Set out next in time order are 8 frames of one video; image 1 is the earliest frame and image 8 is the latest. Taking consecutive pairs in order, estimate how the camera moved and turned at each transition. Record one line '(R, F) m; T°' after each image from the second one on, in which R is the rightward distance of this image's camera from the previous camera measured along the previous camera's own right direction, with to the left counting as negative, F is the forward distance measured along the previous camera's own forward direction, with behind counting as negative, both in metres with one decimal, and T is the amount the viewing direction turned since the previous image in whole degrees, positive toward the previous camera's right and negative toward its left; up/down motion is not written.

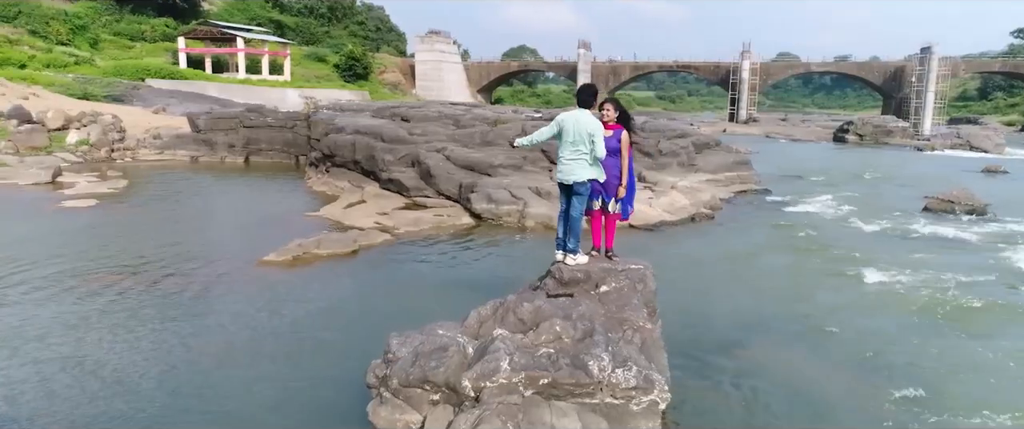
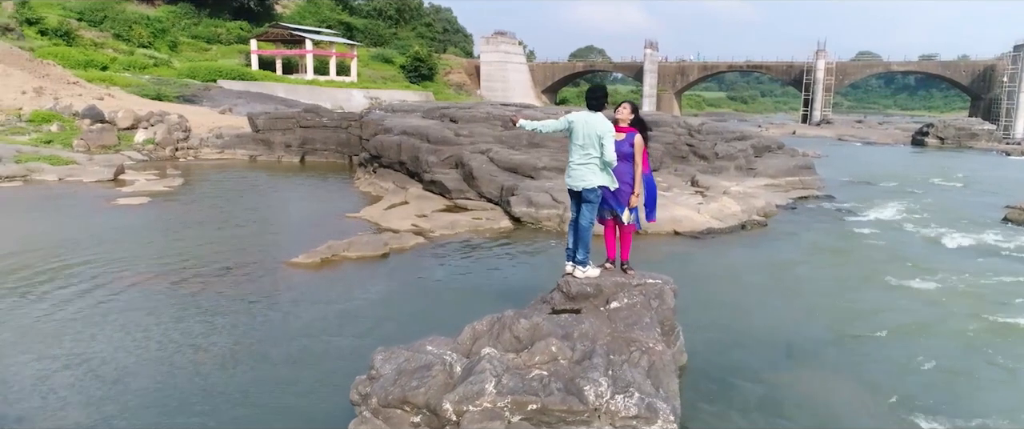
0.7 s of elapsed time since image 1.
(+0.4, +0.3) m; -5°
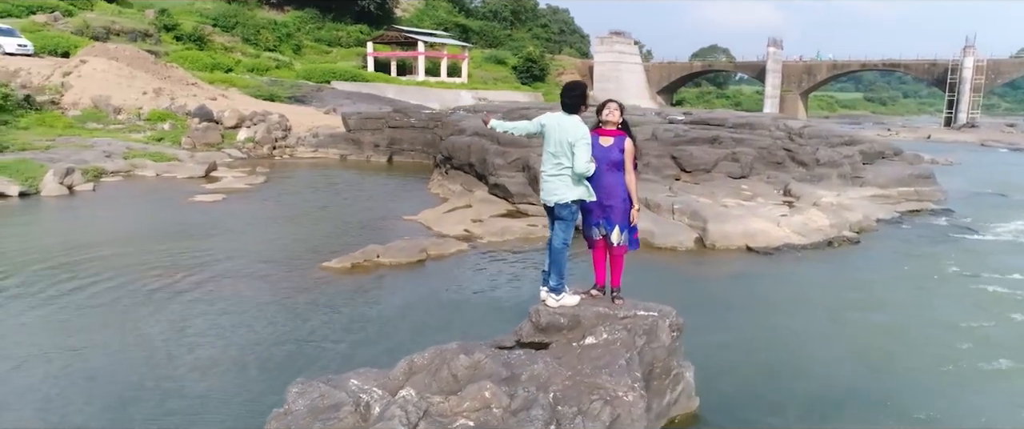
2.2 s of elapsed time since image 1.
(+0.9, +0.7) m; -9°
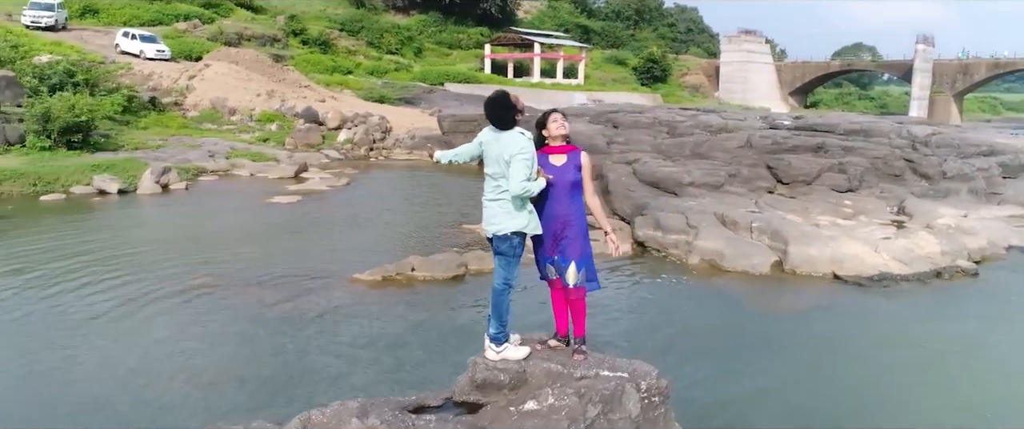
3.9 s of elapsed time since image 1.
(+0.9, +0.8) m; -10°
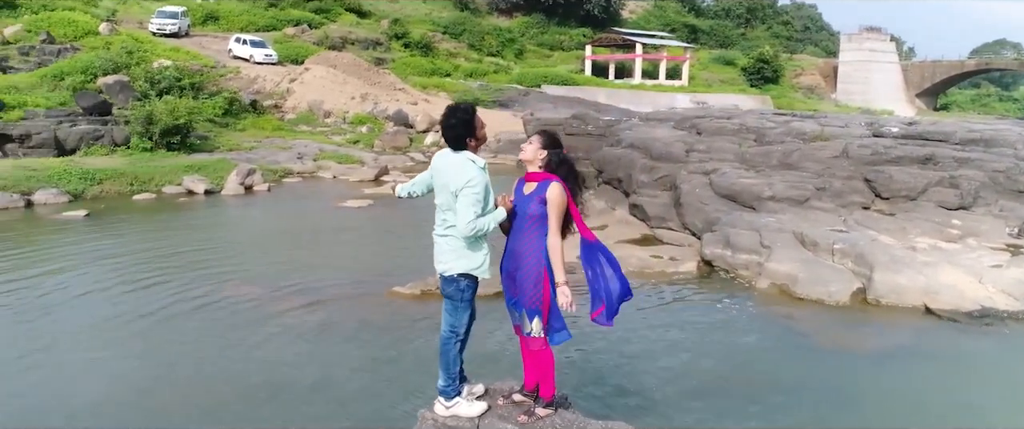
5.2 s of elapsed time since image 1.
(+0.6, +0.5) m; -8°
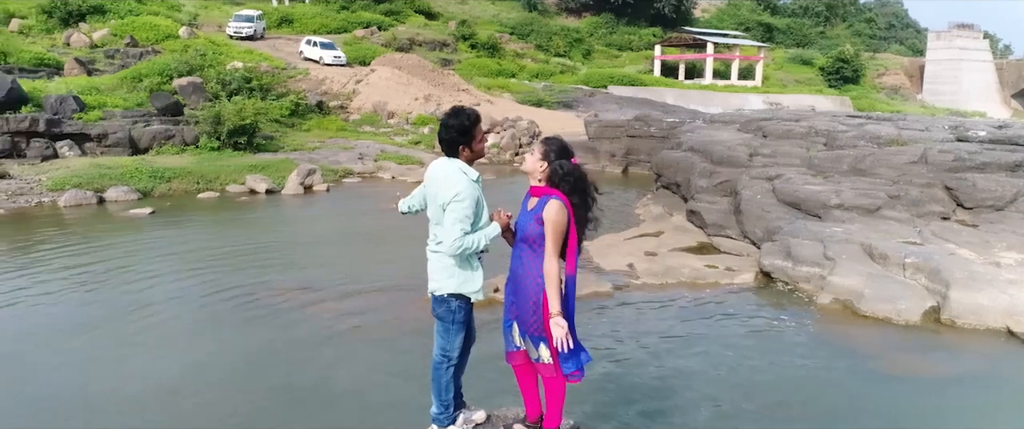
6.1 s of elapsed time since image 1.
(+0.3, +0.3) m; -5°
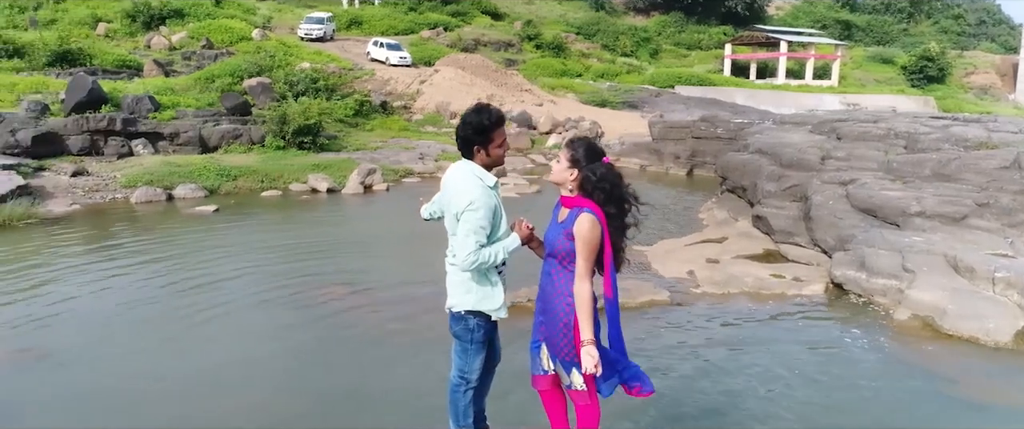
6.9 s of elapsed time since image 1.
(+0.1, +0.3) m; -5°
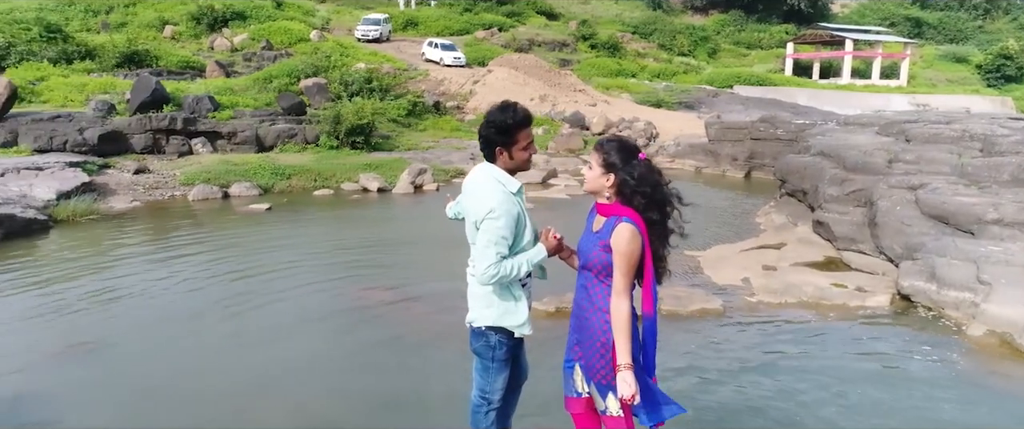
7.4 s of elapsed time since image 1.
(+0.1, +0.2) m; -4°
